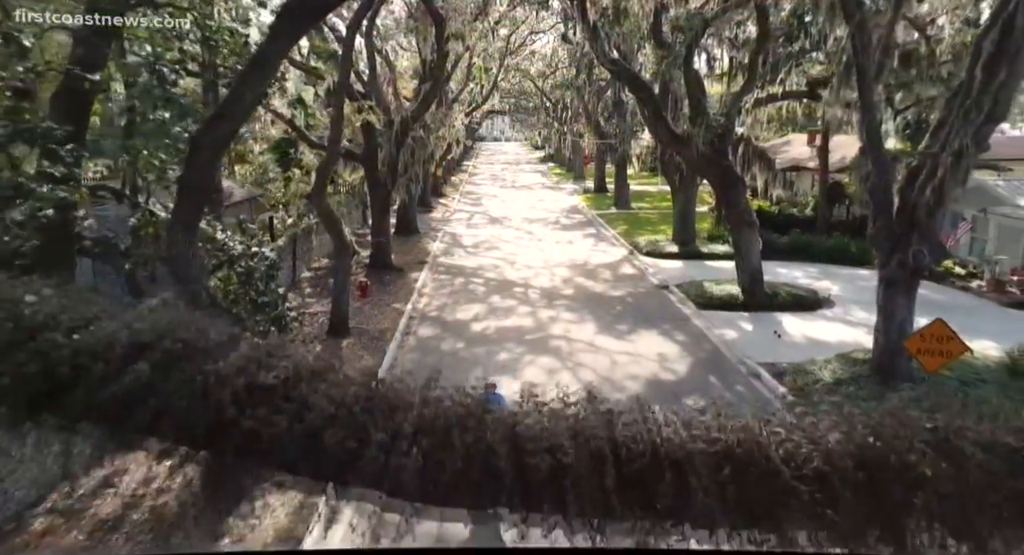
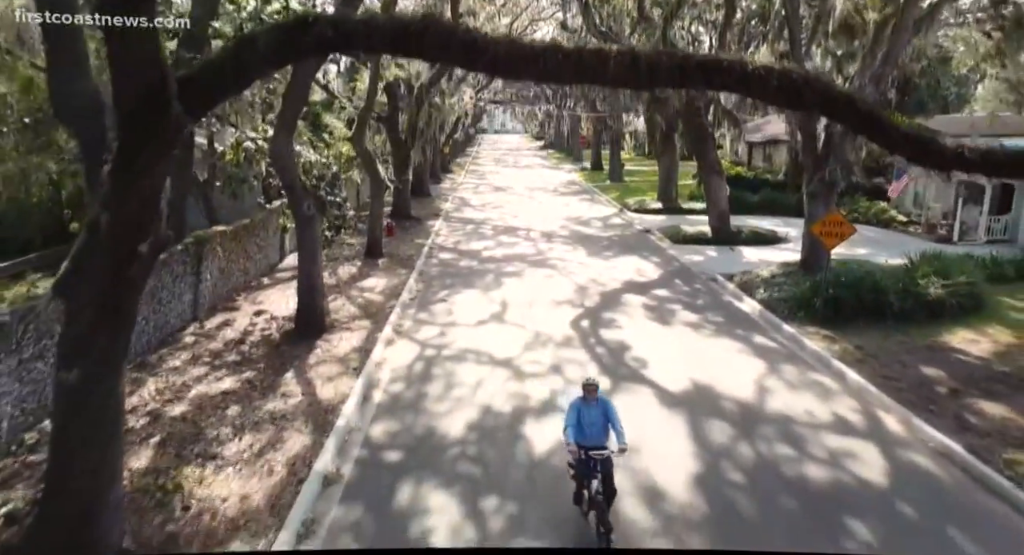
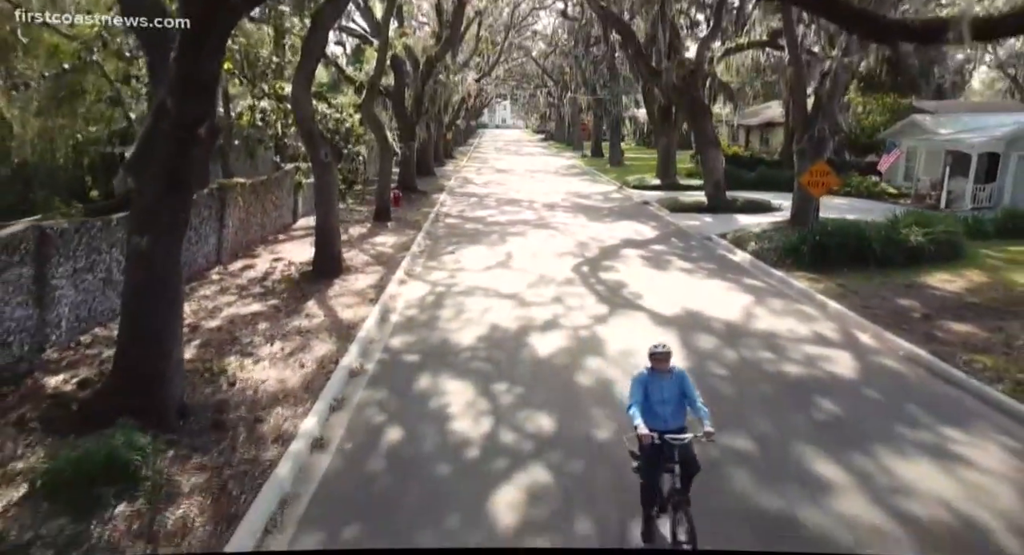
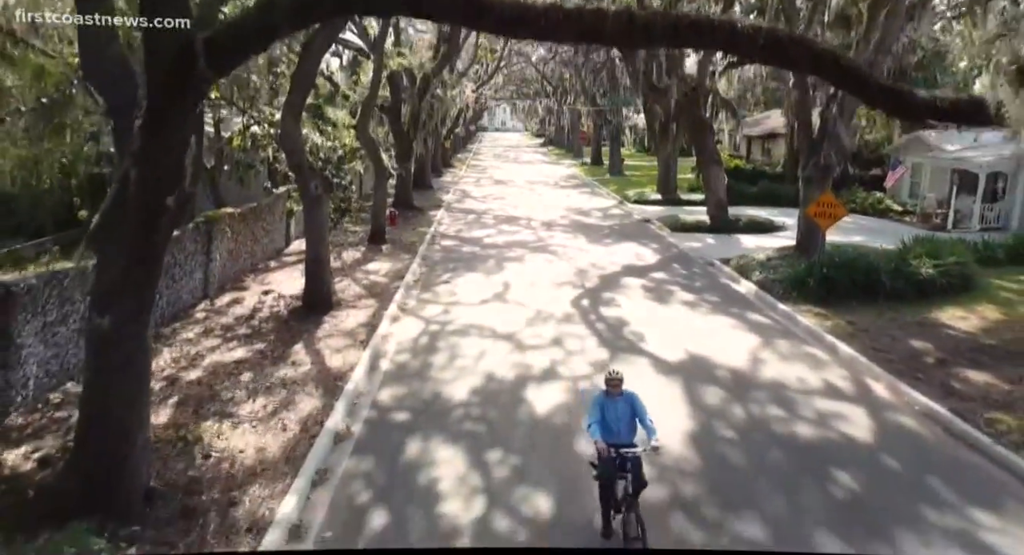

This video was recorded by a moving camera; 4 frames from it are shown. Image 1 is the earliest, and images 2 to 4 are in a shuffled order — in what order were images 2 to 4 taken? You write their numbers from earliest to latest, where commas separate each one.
2, 4, 3
